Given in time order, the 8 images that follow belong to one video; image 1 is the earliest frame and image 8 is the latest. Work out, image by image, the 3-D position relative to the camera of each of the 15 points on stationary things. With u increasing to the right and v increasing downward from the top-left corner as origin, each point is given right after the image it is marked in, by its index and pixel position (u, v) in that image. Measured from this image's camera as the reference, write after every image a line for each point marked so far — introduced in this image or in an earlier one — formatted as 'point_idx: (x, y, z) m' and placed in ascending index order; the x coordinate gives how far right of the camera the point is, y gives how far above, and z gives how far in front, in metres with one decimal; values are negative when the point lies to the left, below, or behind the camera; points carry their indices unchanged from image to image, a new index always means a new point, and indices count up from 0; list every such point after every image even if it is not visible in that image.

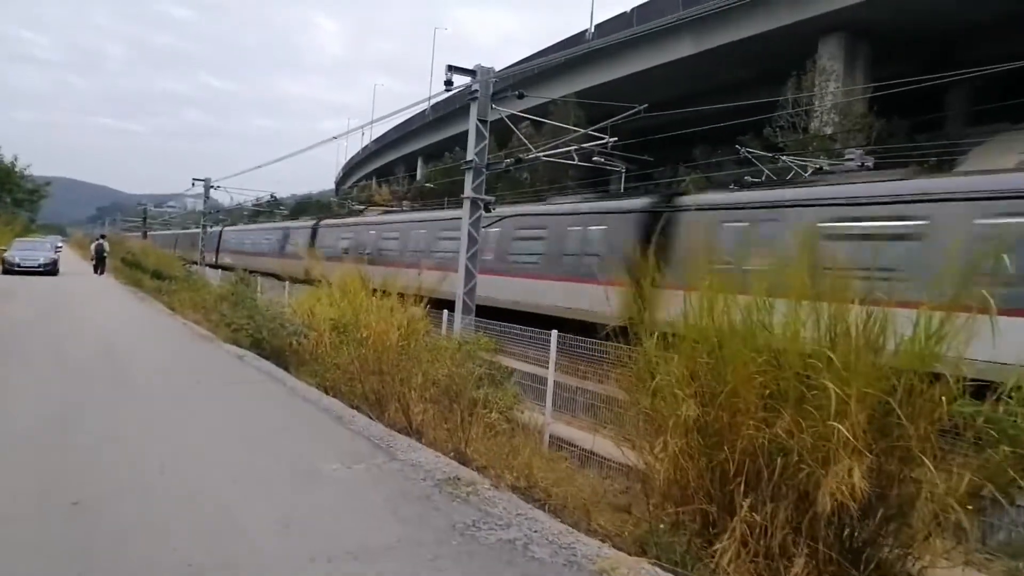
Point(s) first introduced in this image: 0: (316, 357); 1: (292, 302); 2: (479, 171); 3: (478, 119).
0: (-3.0, -1.1, +11.6) m
1: (-3.9, -0.2, +13.5) m
2: (-0.6, +2.3, +15.1) m
3: (-0.7, +3.3, +15.0) m
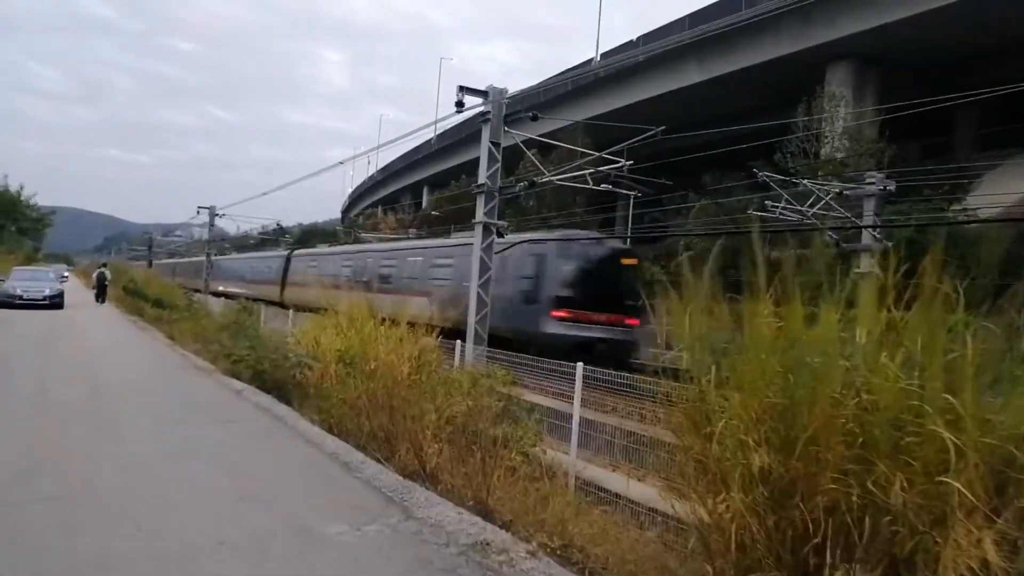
0: (-2.7, -1.5, +10.9) m
1: (-3.6, -0.7, +12.8) m
2: (-0.4, +1.8, +14.5) m
3: (-0.4, +2.8, +14.4) m
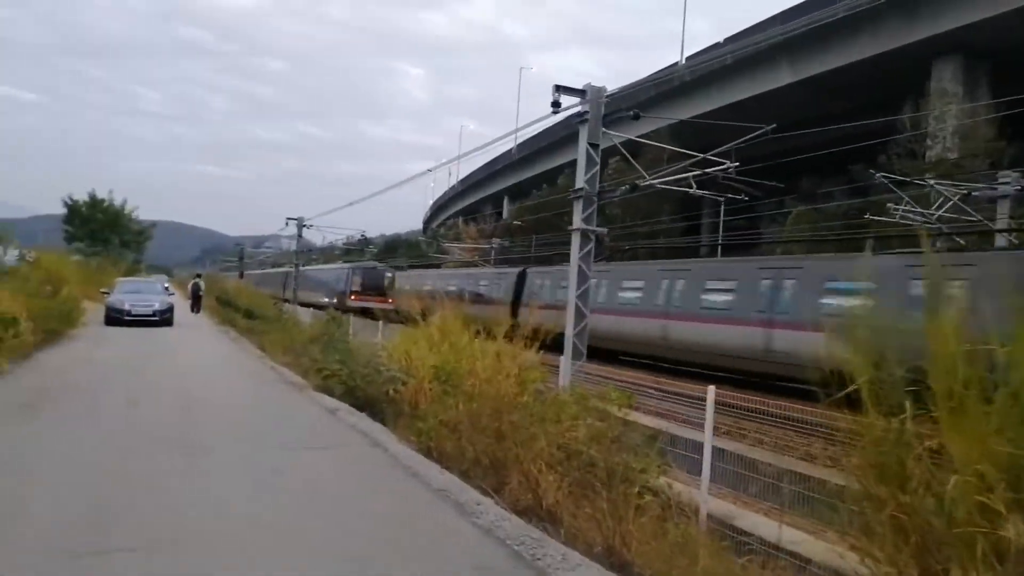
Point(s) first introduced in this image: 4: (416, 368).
0: (-1.3, -1.6, +10.3) m
1: (-2.0, -0.9, +12.2) m
2: (+1.4, +1.6, +13.6) m
3: (+1.4, +2.6, +13.6) m
4: (-1.4, -1.1, +10.8) m
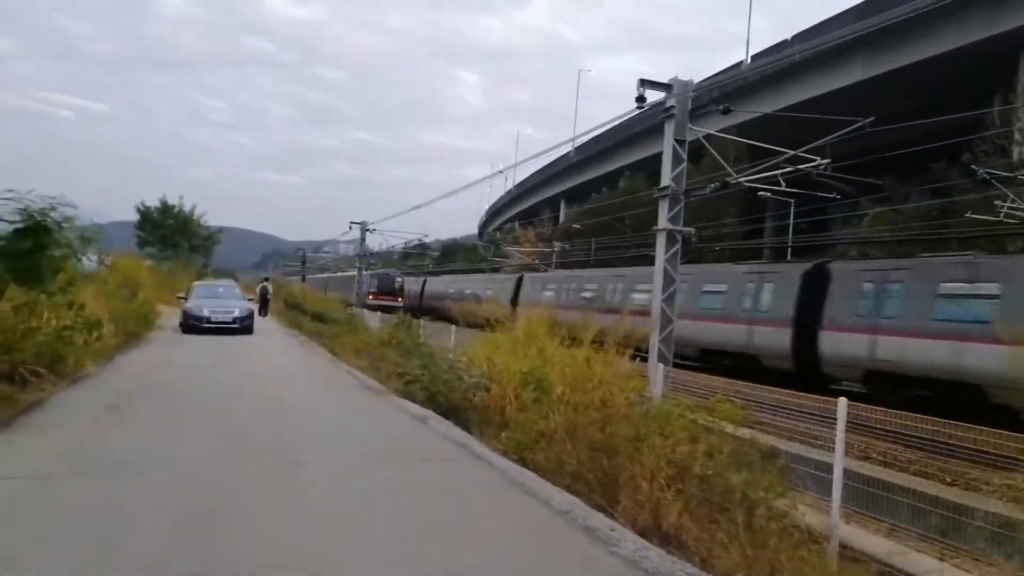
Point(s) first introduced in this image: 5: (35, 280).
0: (-0.1, -1.7, +9.8) m
1: (-0.7, -0.9, +11.9) m
2: (+2.8, +1.5, +13.0) m
3: (+2.8, +2.5, +13.0) m
4: (-0.2, -1.2, +10.4) m
5: (-5.1, +0.1, +8.6) m
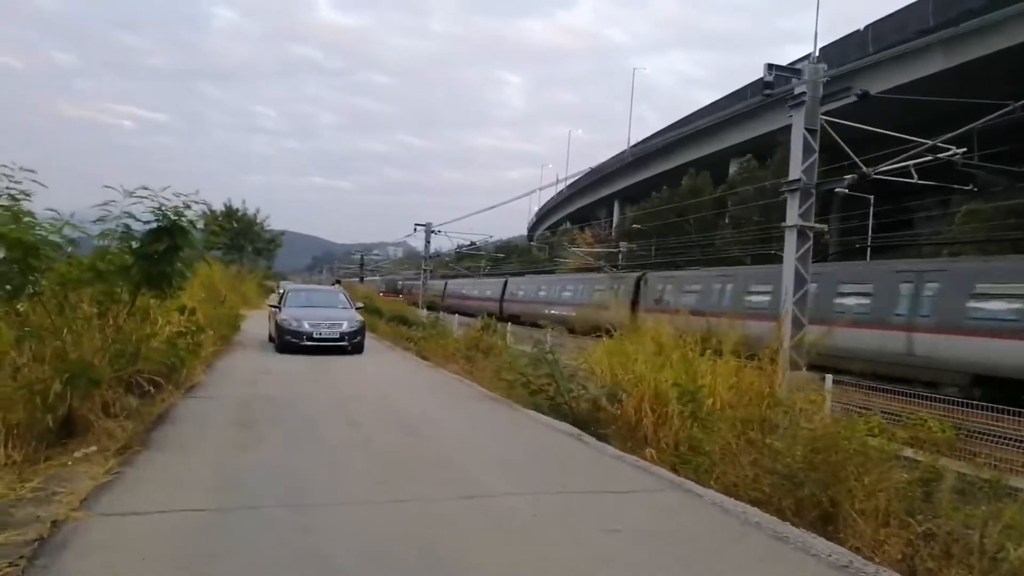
0: (+1.5, -1.7, +9.0) m
1: (+1.1, -1.0, +11.1) m
2: (+4.6, +1.5, +12.0) m
3: (+4.6, +2.5, +11.9) m
4: (+1.5, -1.2, +9.6) m
5: (-3.5, +0.1, +8.1) m
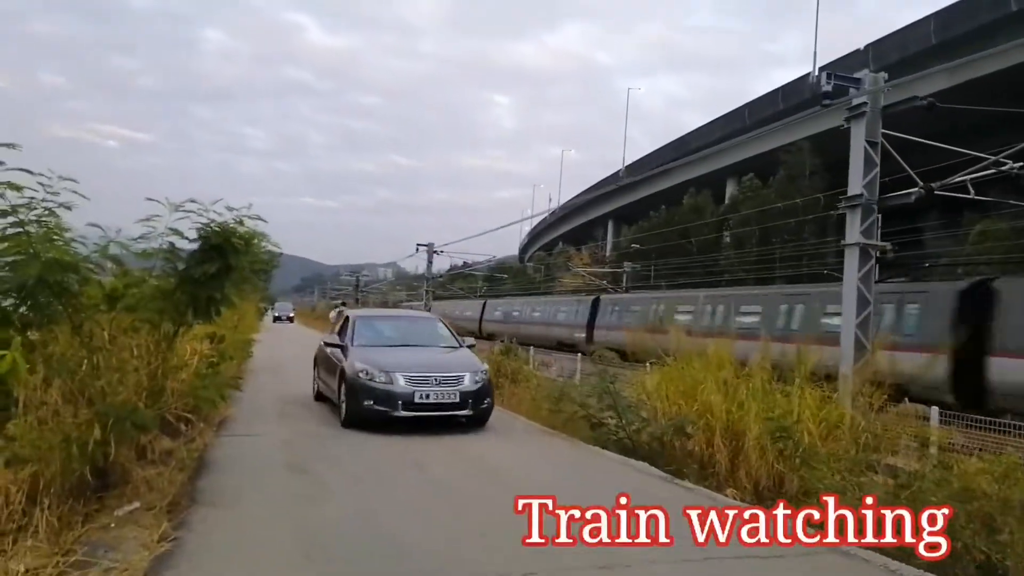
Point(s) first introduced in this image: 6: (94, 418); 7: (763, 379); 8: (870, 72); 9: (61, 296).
0: (+2.2, -2.0, +8.2) m
1: (+1.8, -1.3, +10.3) m
2: (+5.3, +1.2, +11.3) m
3: (+5.2, +2.2, +11.3) m
4: (+2.2, -1.5, +8.8) m
5: (-2.8, -0.2, +7.2) m
6: (-2.9, -0.9, +5.3) m
7: (+2.9, -1.1, +8.9) m
8: (+5.3, +3.2, +11.4) m
9: (-3.0, -0.1, +5.1) m
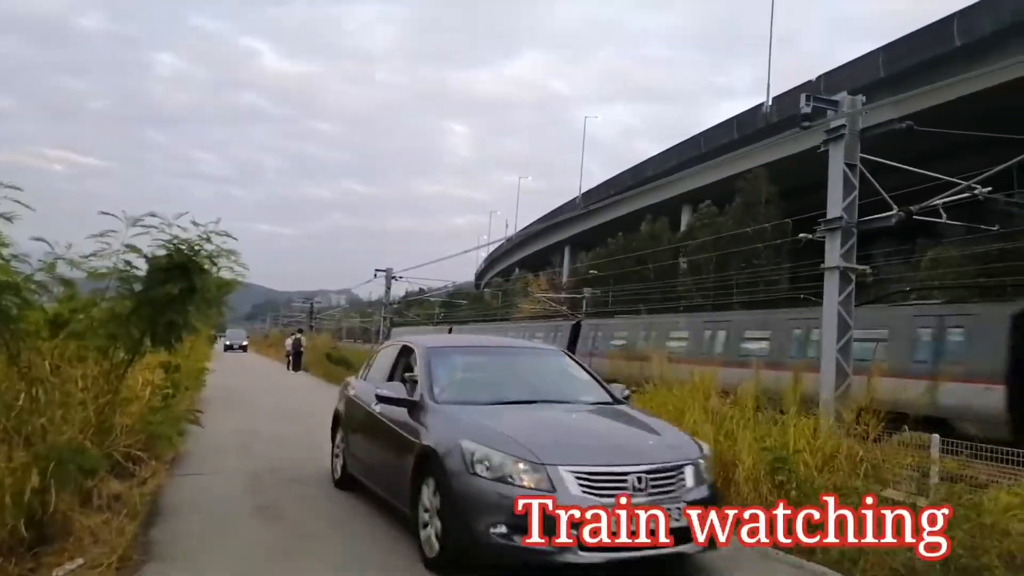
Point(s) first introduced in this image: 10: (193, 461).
0: (+2.1, -2.2, +7.8) m
1: (+1.5, -1.6, +9.9) m
2: (+4.9, +0.8, +11.2) m
3: (+4.9, +1.8, +11.2) m
4: (+2.0, -1.7, +8.4) m
5: (-3.0, -0.4, +6.6) m
6: (-2.9, -1.0, +4.6) m
7: (+2.7, -1.3, +8.6) m
8: (+4.9, +2.8, +11.3) m
9: (-3.0, -0.2, +4.4) m
10: (-3.6, -1.9, +8.6) m
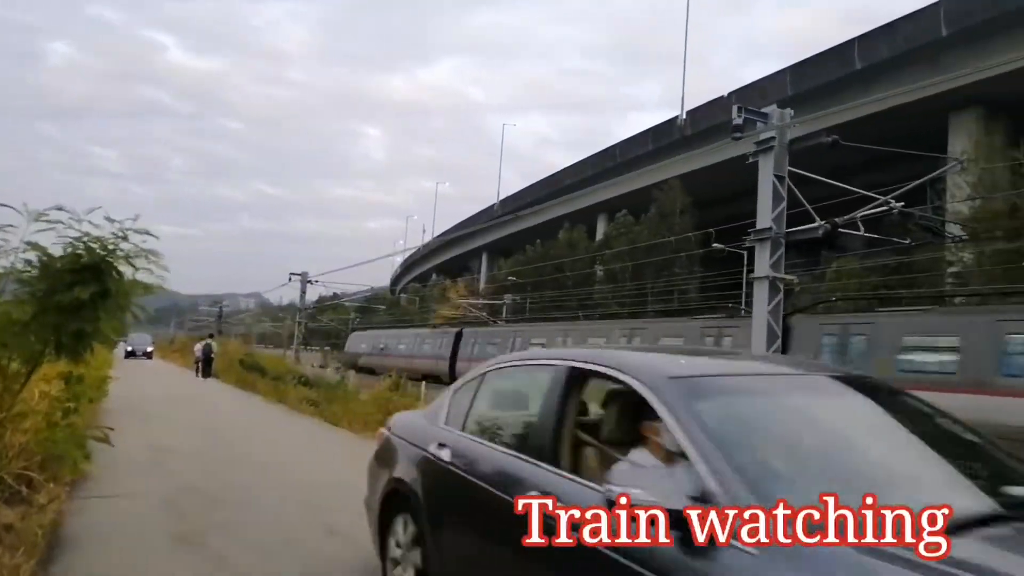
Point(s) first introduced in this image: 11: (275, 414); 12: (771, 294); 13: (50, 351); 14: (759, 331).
0: (+1.4, -2.3, +7.6) m
1: (+0.6, -1.7, +9.6) m
2: (+3.9, +0.7, +11.4) m
3: (+3.9, +1.7, +11.4) m
4: (+1.3, -1.8, +8.3) m
5: (-3.4, -0.4, +5.9) m
6: (-3.1, -1.1, +3.9) m
7: (+2.0, -1.4, +8.5) m
8: (+4.0, +2.7, +11.5) m
9: (-3.2, -0.2, +3.8) m
10: (-4.2, -1.9, +7.8) m
11: (-5.5, -3.0, +18.1) m
12: (+3.8, -0.1, +11.4) m
13: (-3.5, -0.5, +5.8) m
14: (+3.6, -0.6, +11.3) m
